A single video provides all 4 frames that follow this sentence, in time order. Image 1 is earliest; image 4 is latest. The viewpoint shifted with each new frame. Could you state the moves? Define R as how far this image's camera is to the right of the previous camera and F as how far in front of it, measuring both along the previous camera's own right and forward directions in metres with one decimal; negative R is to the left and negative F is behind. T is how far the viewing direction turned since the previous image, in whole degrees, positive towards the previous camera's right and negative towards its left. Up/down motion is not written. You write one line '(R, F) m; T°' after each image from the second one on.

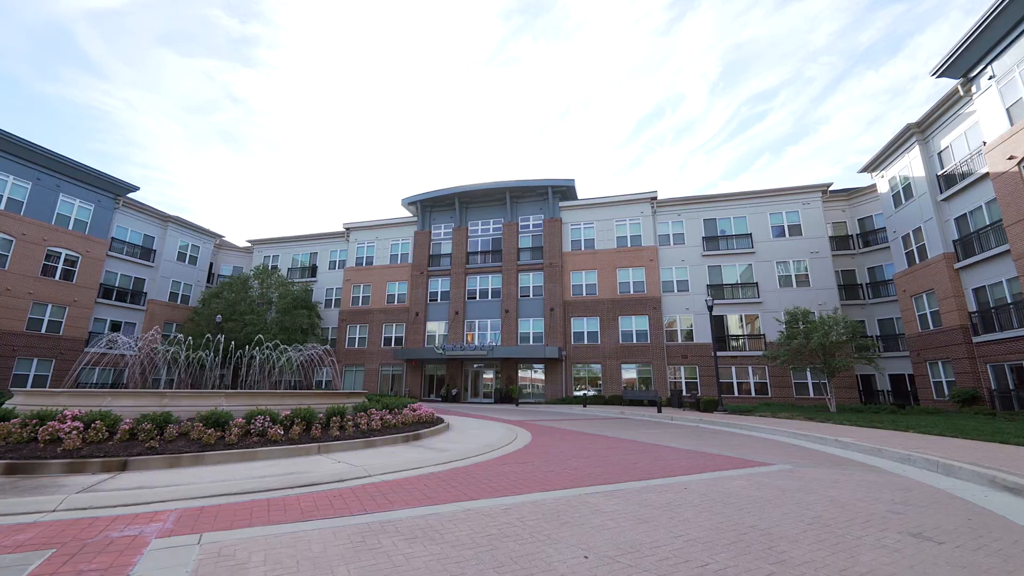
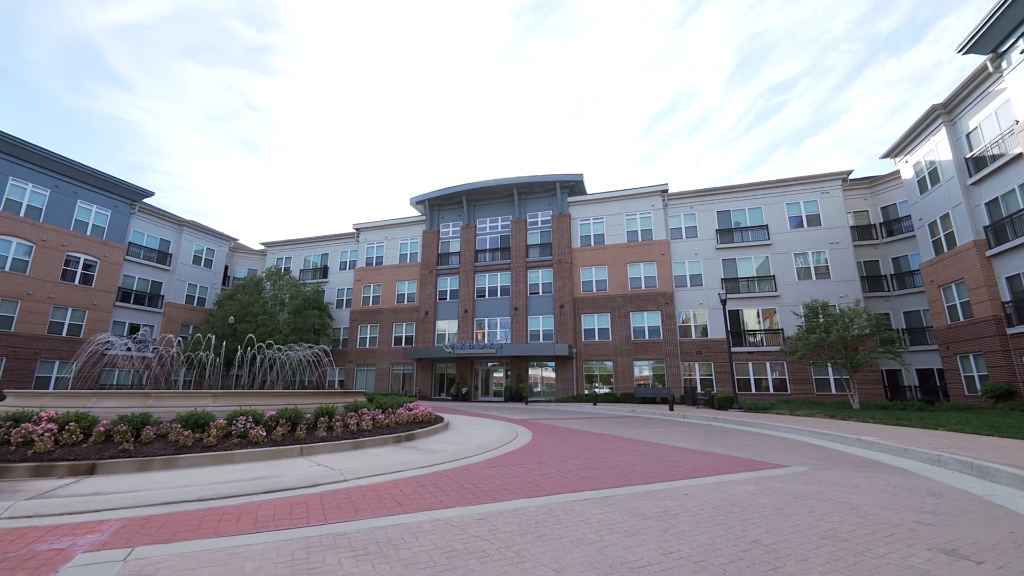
(+0.4, +0.5) m; -2°
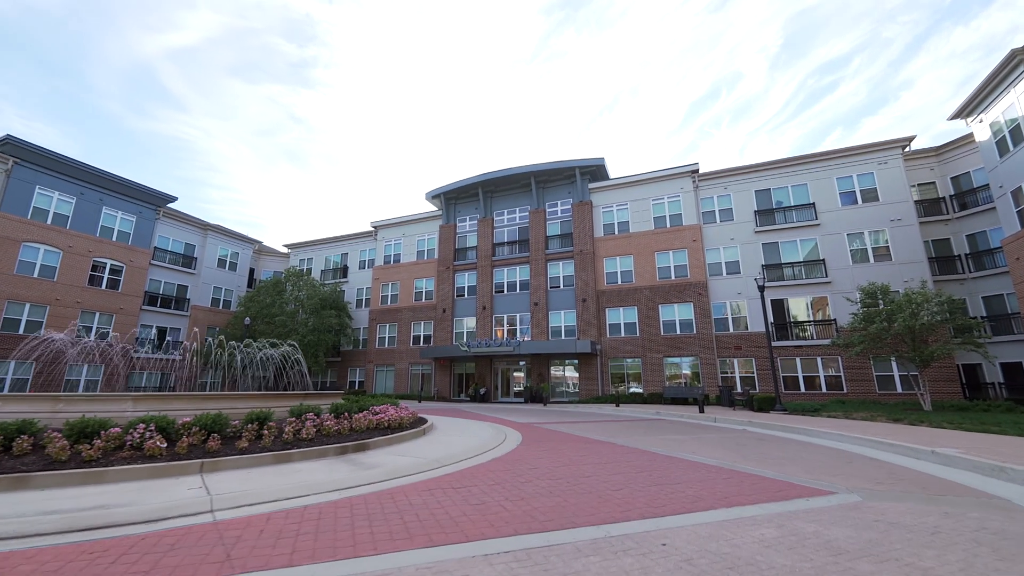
(+1.3, +1.7) m; -5°
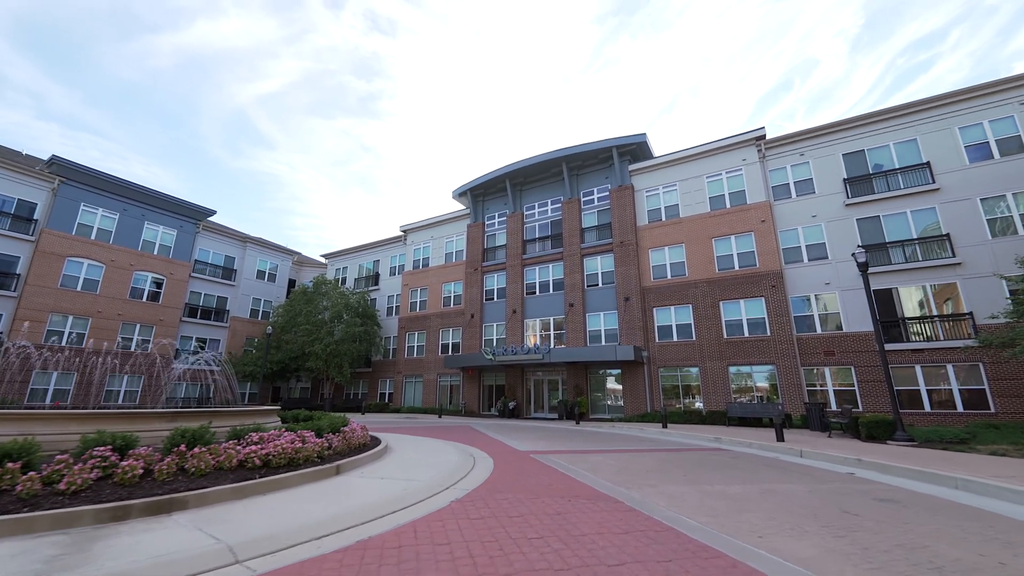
(+1.8, +3.6) m; -8°
